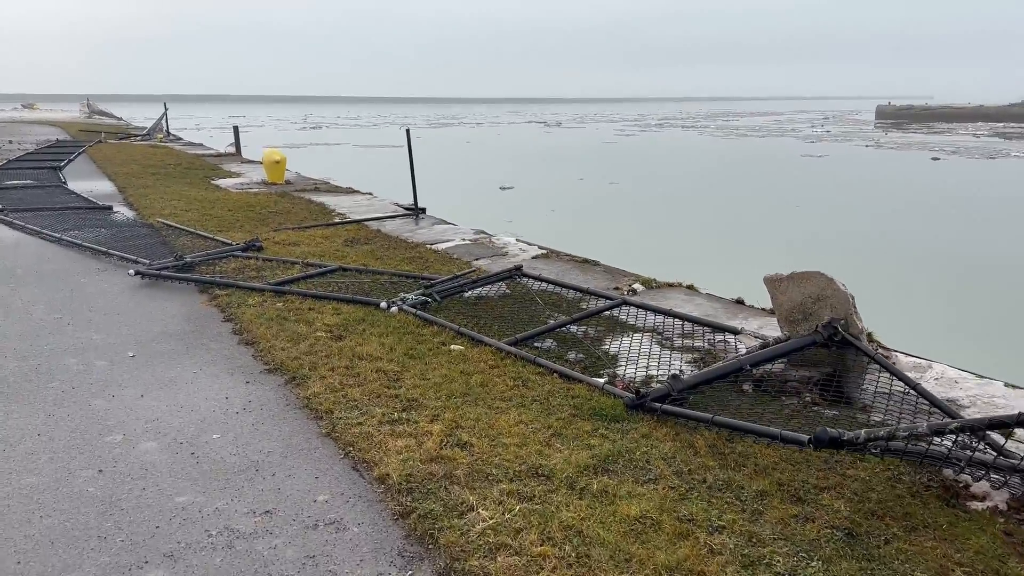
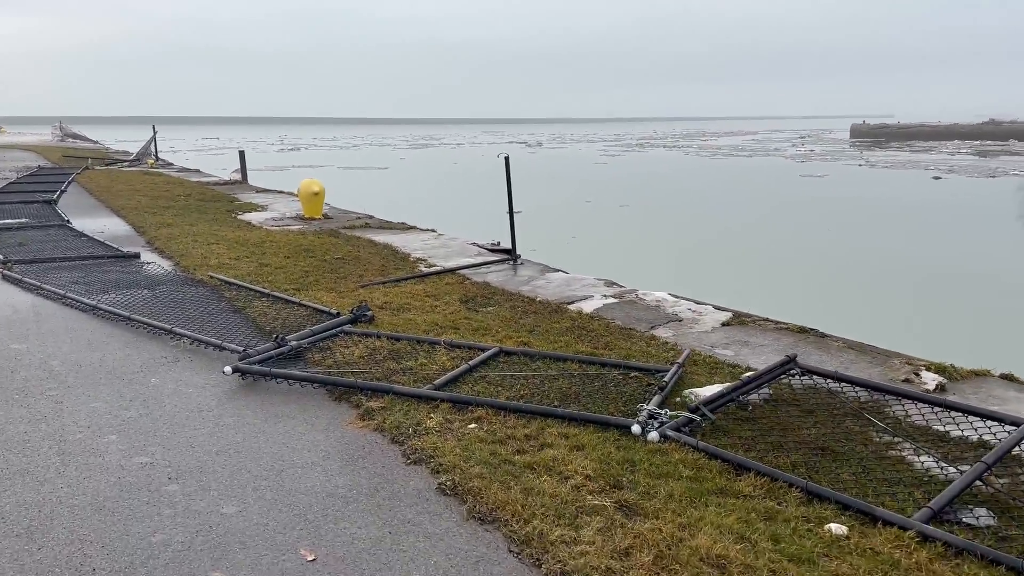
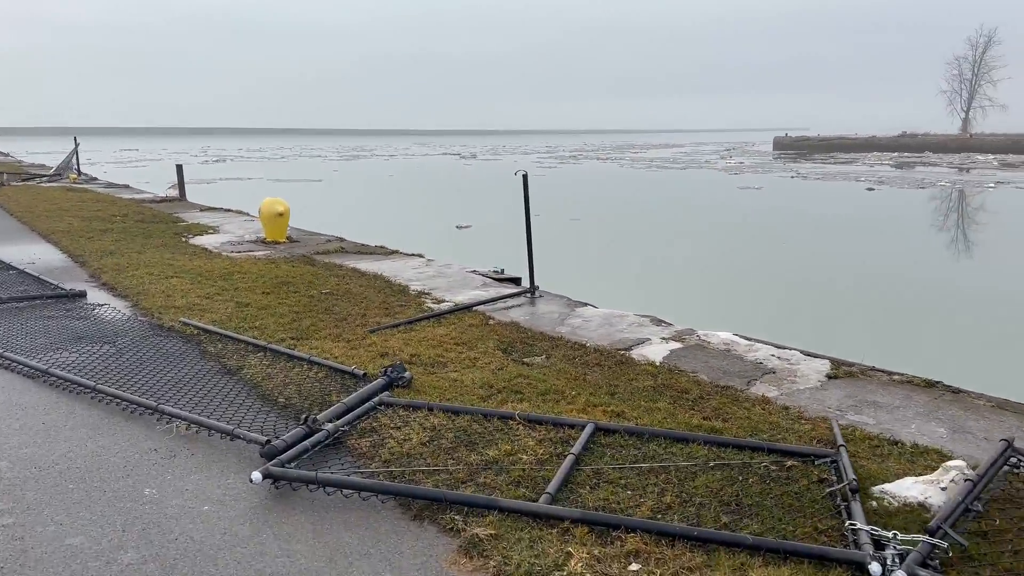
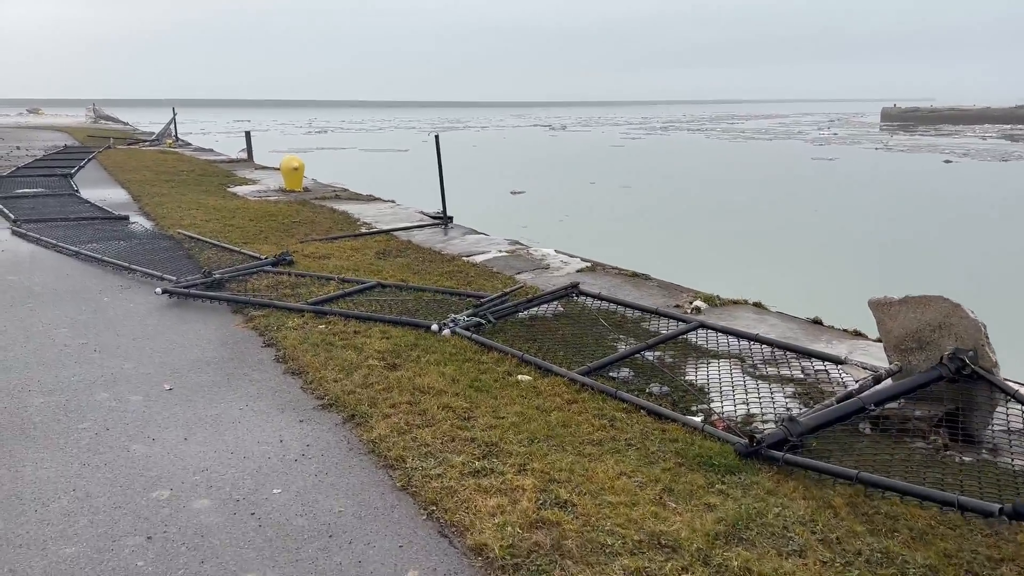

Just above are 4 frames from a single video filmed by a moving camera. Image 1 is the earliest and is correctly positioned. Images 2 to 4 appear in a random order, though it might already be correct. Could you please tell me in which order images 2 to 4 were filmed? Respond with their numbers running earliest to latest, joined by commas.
4, 2, 3
